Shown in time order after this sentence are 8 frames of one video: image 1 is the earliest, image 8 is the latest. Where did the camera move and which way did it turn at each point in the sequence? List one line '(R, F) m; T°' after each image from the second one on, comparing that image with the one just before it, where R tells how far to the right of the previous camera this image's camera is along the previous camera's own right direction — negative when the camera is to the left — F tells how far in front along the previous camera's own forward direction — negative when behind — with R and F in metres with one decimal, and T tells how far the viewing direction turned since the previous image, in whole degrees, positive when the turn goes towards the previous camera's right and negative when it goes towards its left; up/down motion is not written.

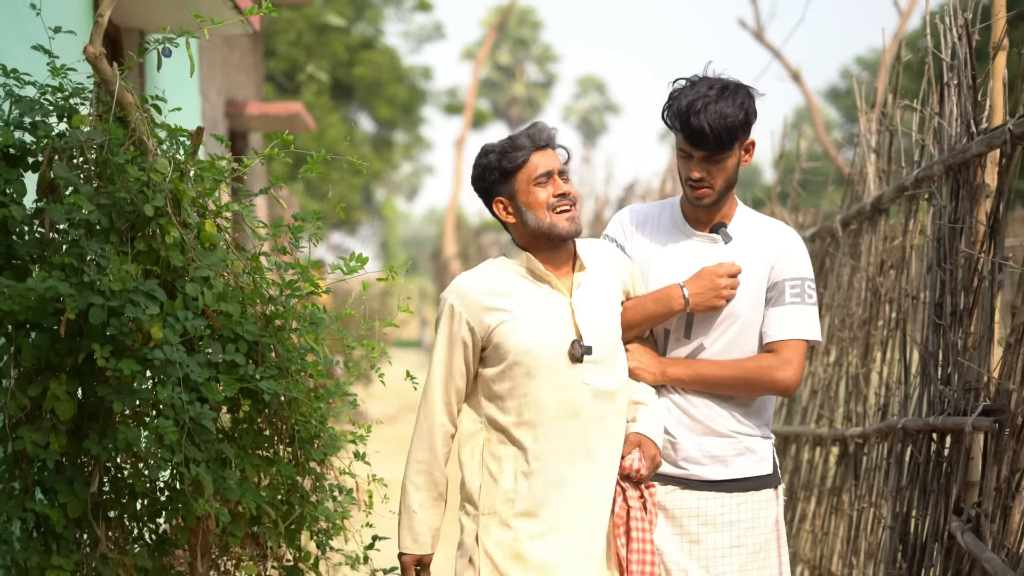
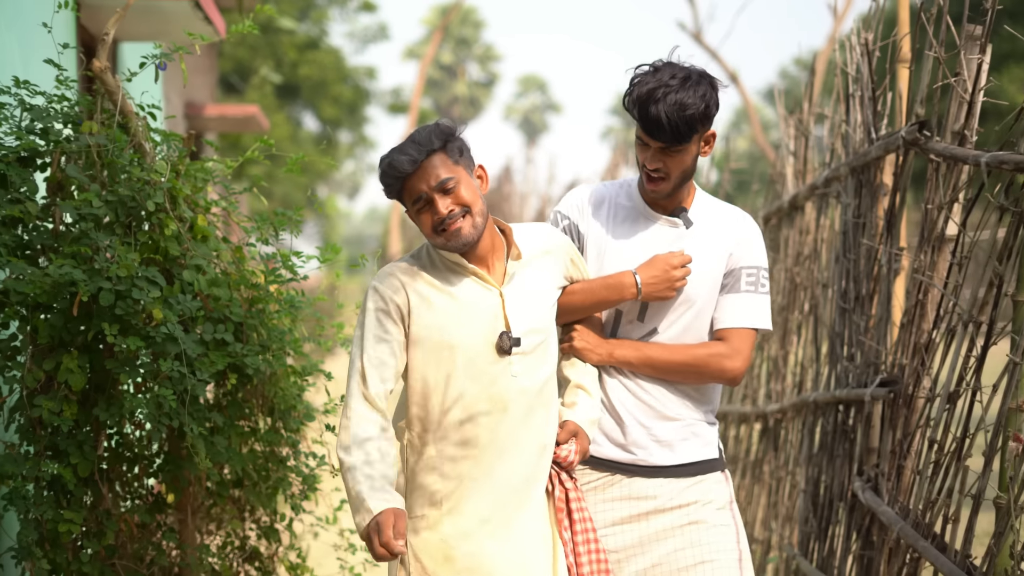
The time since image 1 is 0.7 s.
(0.0, -0.4) m; +2°
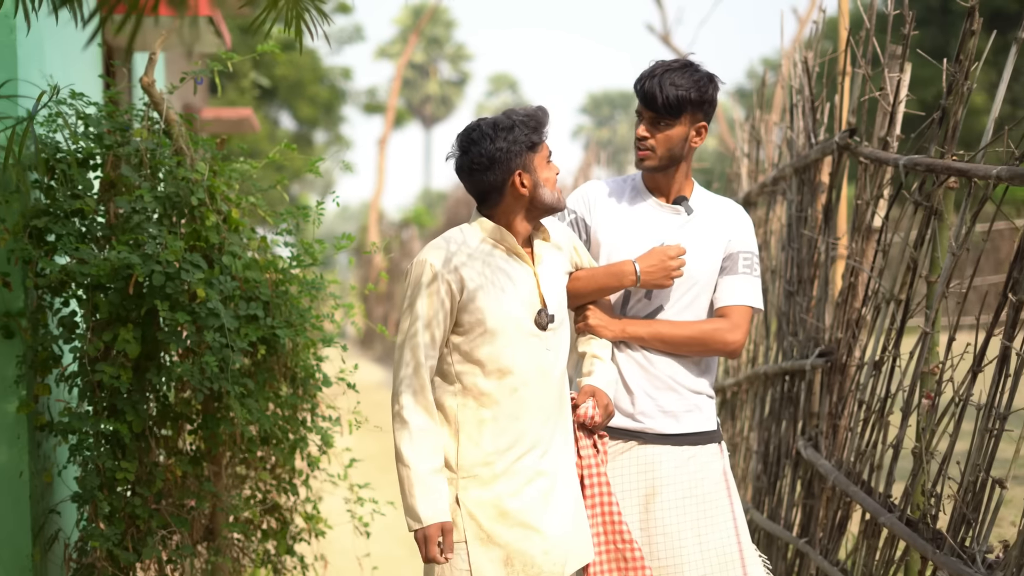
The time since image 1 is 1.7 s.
(0.0, -0.6) m; +1°
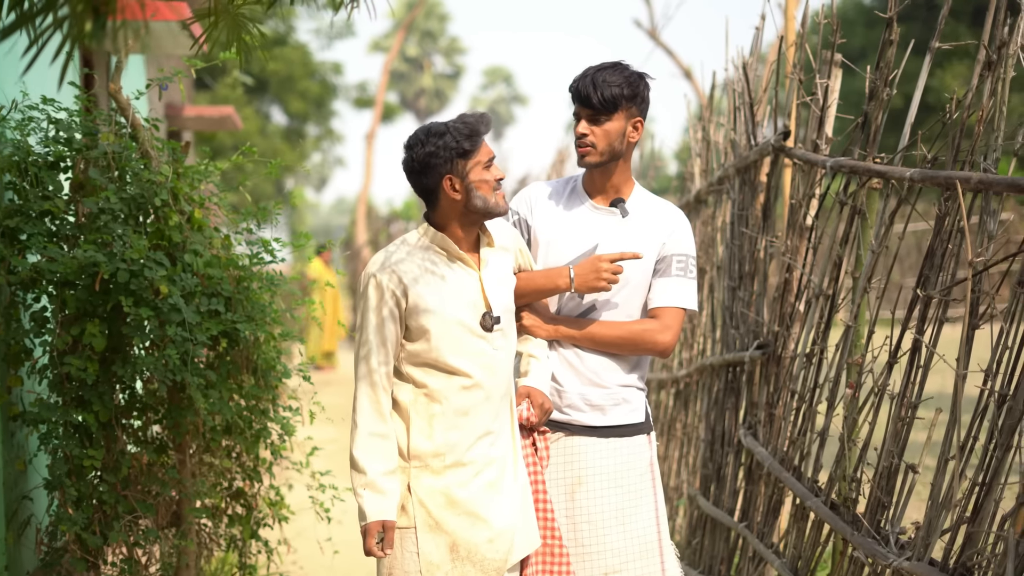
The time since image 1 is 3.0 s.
(+0.1, -0.2) m; 0°
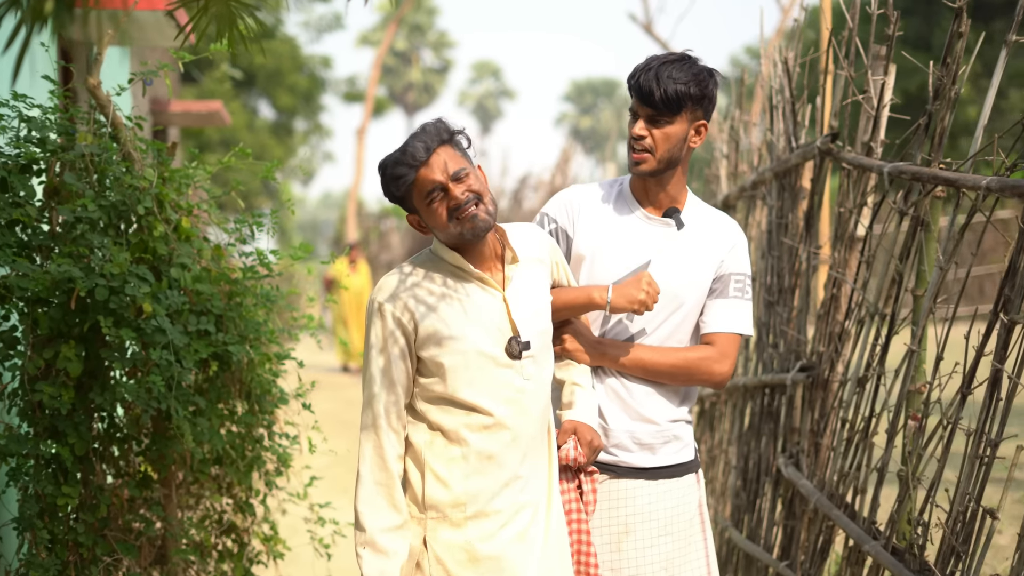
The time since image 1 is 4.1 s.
(-0.1, +0.4) m; 0°
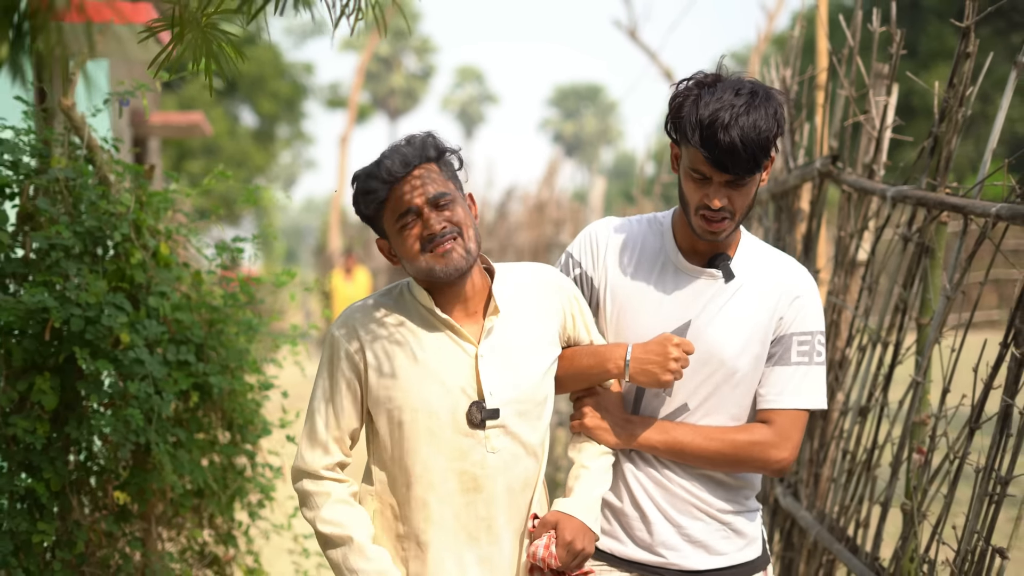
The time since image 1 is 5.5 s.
(0.0, +0.1) m; +1°
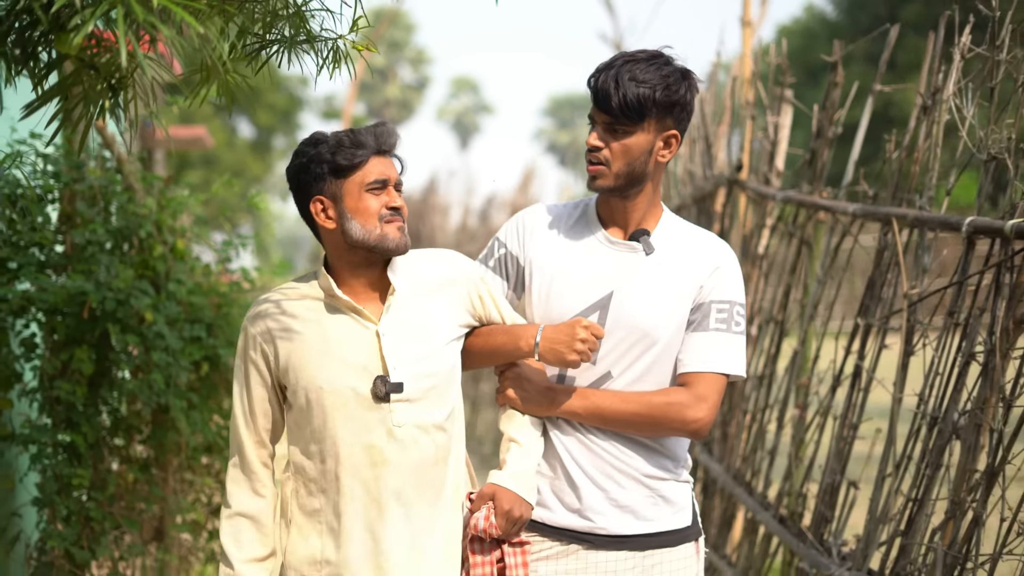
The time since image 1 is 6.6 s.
(+0.1, -0.7) m; 0°
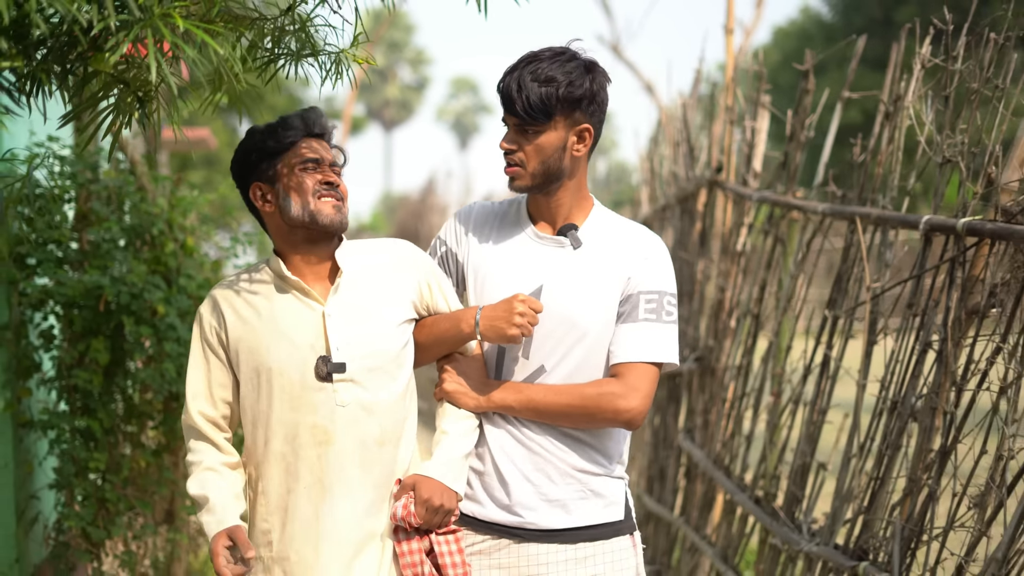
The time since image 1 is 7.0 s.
(0.0, -0.3) m; 0°
